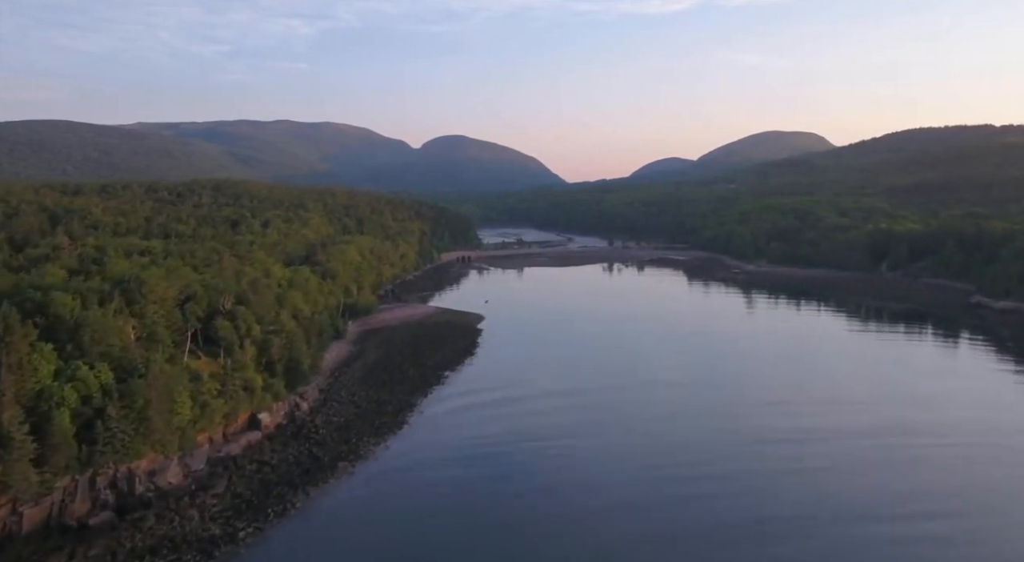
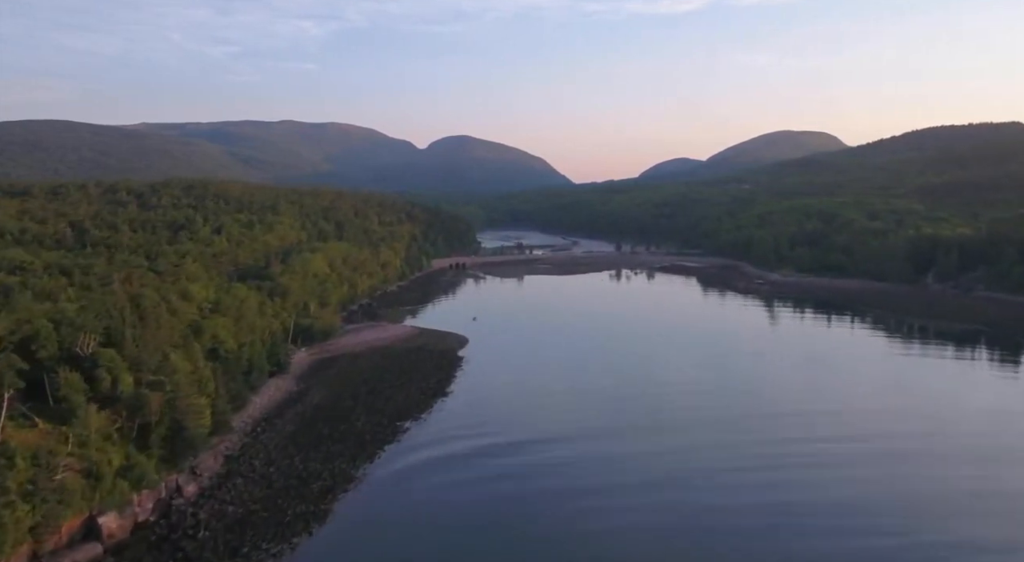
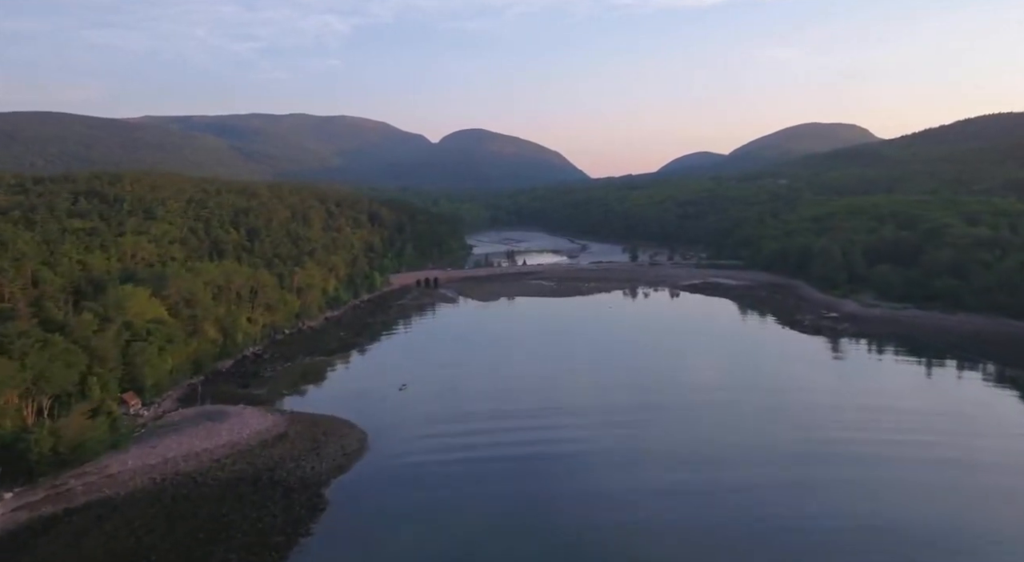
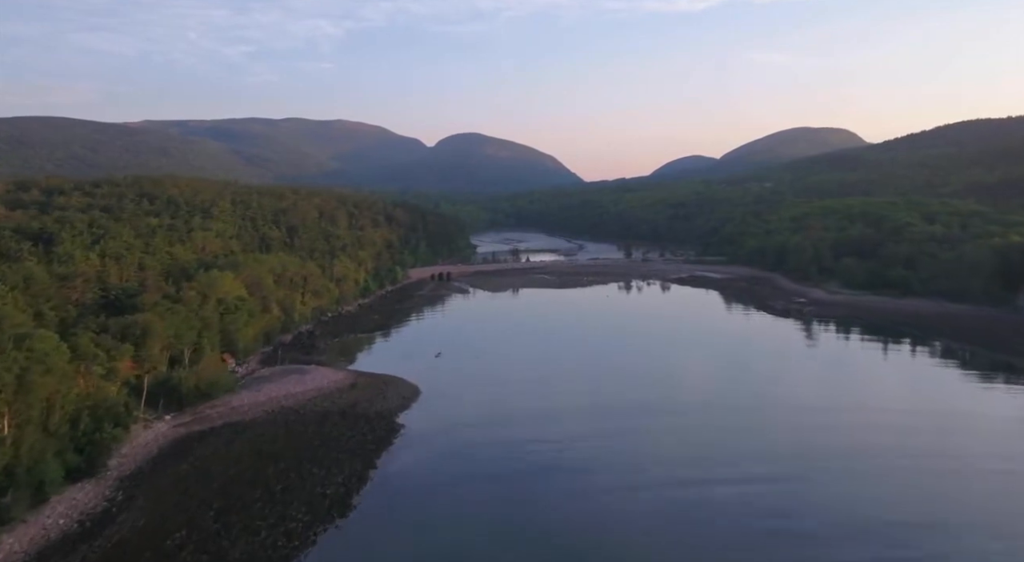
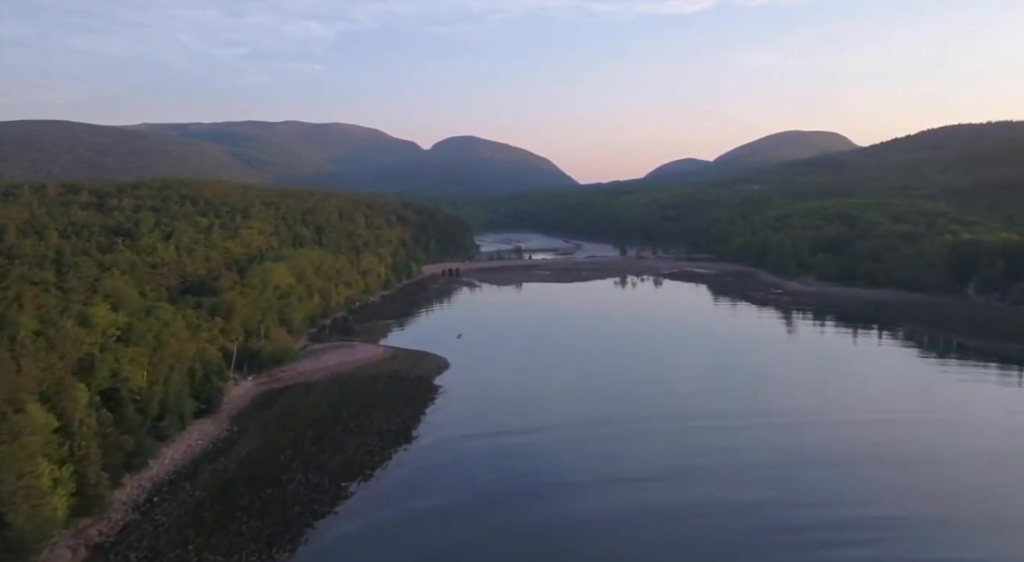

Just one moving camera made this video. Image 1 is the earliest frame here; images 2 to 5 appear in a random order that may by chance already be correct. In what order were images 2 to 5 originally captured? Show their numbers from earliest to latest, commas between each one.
2, 5, 4, 3
